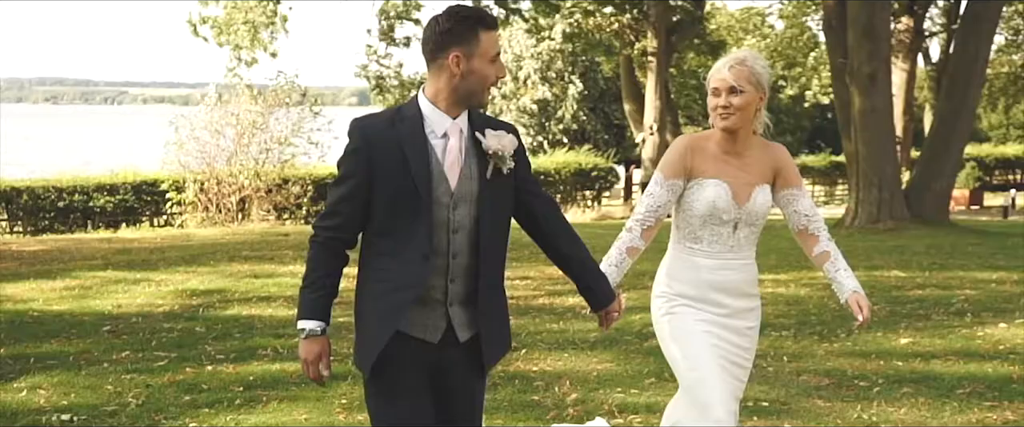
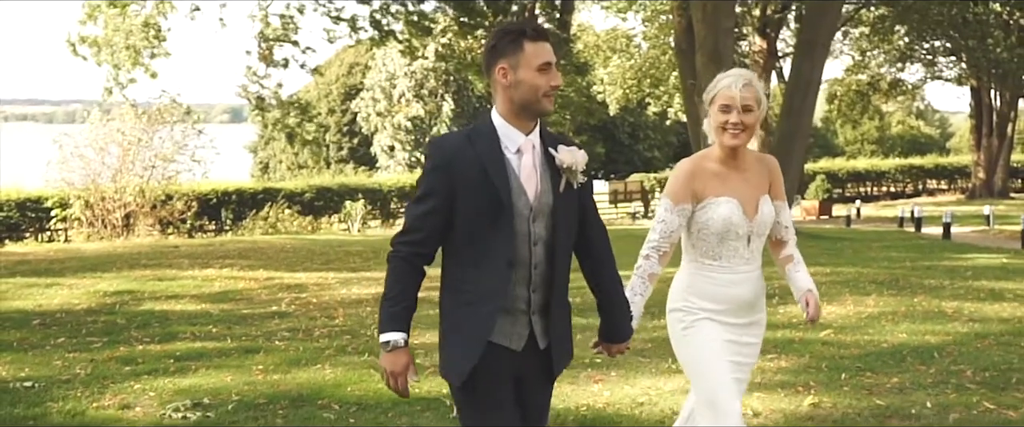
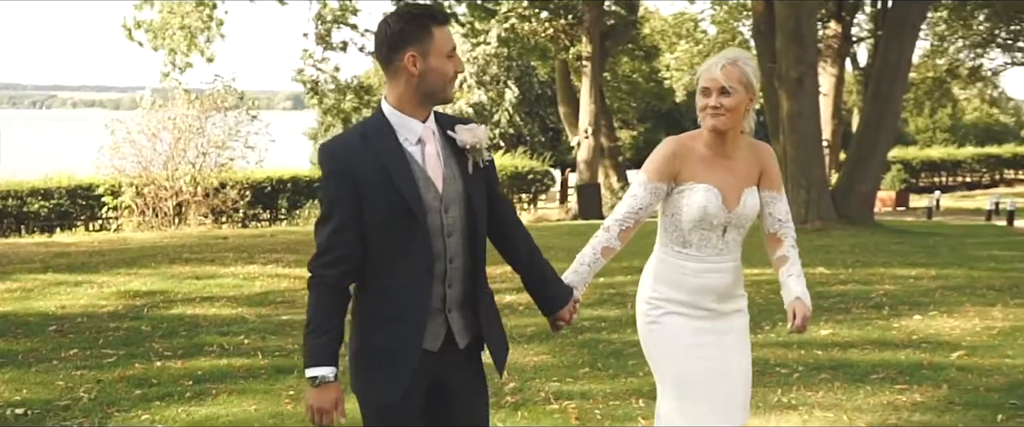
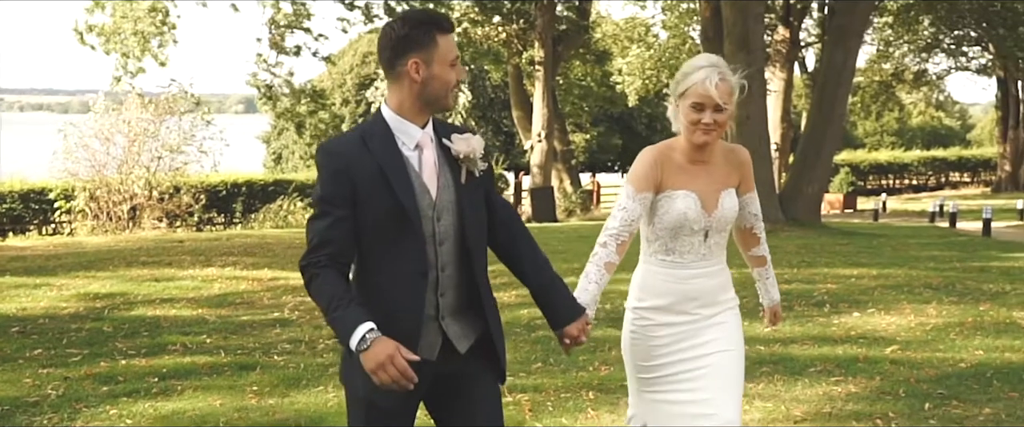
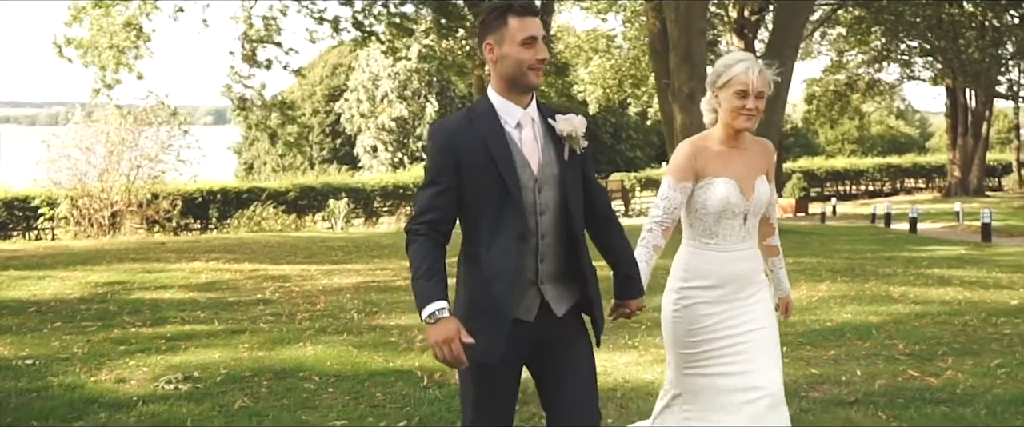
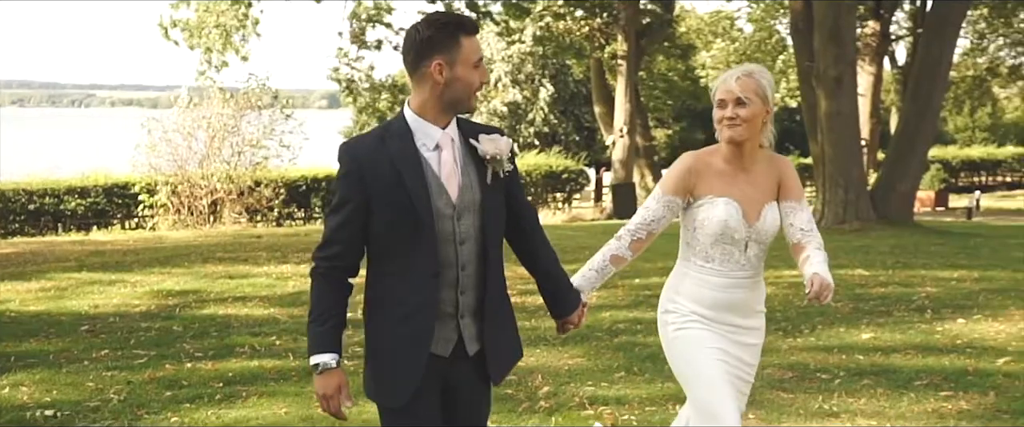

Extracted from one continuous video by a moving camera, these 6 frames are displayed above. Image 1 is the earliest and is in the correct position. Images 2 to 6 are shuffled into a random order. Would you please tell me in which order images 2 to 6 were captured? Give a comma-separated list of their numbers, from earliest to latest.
6, 3, 4, 2, 5
